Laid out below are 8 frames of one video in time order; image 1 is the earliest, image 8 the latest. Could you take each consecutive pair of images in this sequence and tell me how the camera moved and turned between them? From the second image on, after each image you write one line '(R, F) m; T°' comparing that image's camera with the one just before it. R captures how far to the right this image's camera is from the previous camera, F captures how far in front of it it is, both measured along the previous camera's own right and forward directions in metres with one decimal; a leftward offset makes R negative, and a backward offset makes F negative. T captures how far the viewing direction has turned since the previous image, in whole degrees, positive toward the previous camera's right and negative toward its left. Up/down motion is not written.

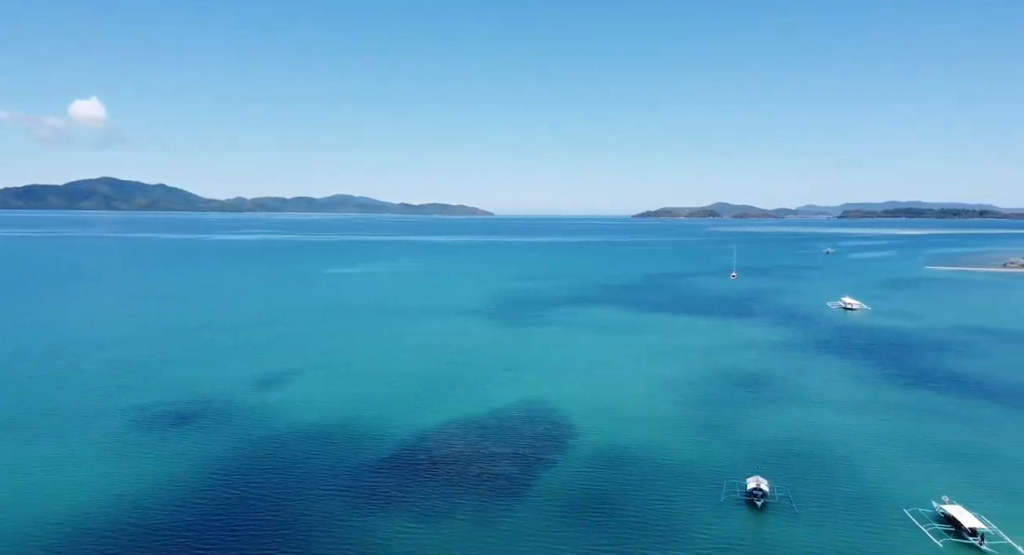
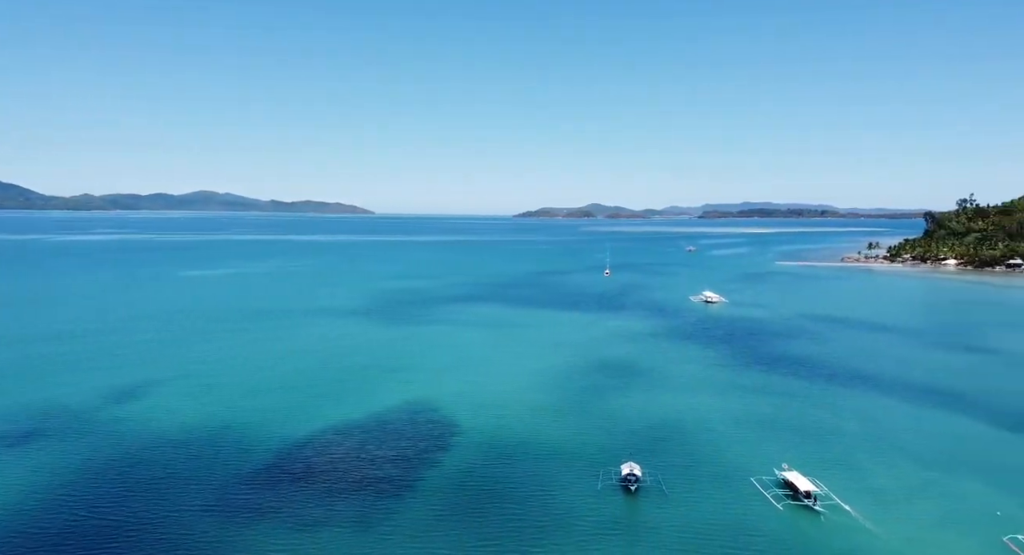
(+8.3, -3.2) m; +1°
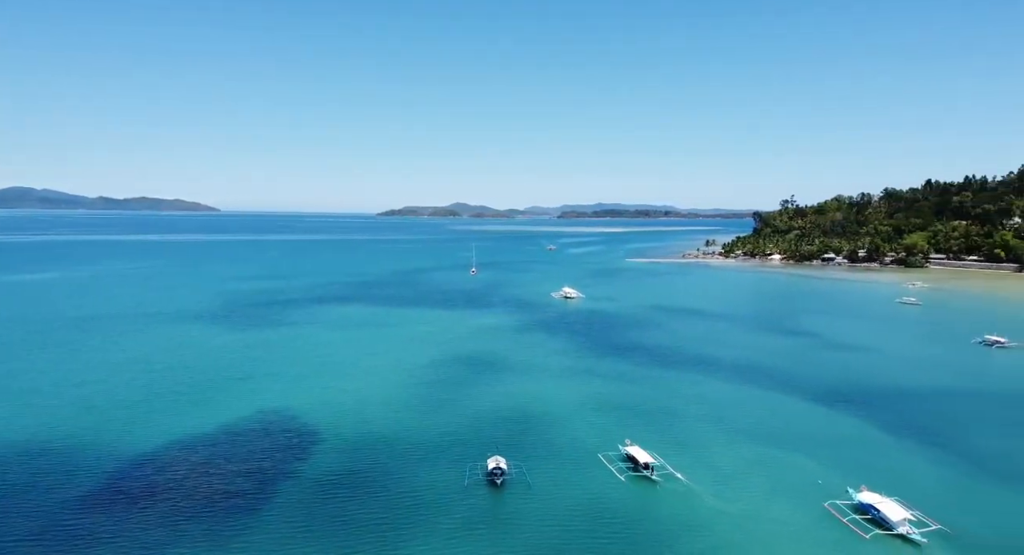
(+3.7, -0.9) m; +8°
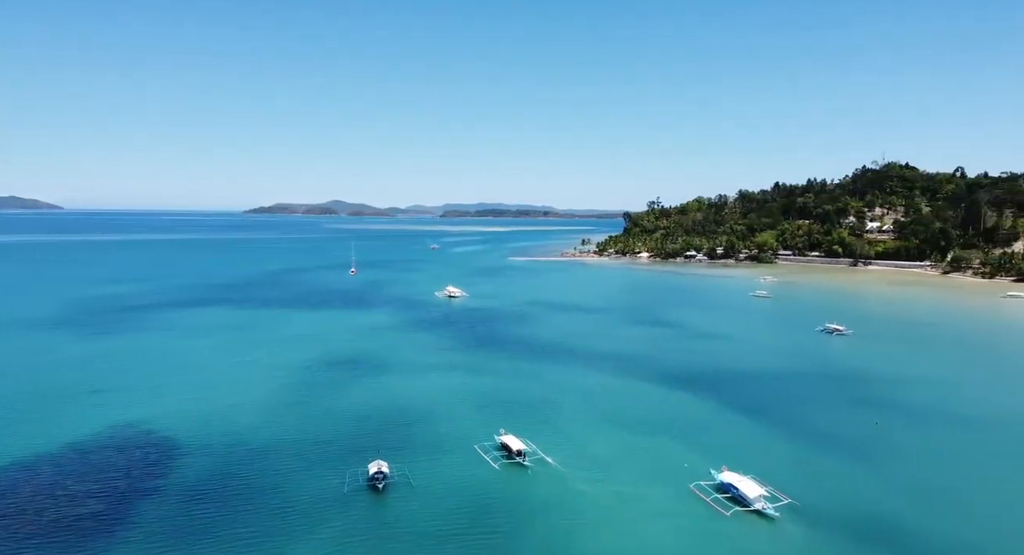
(+1.4, -0.4) m; +9°
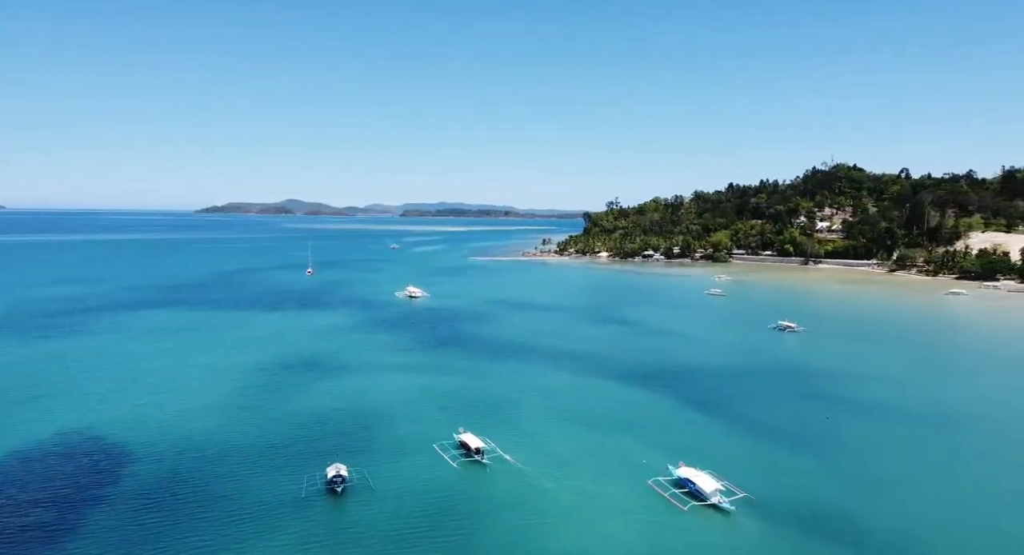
(+1.0, +8.4) m; -36°
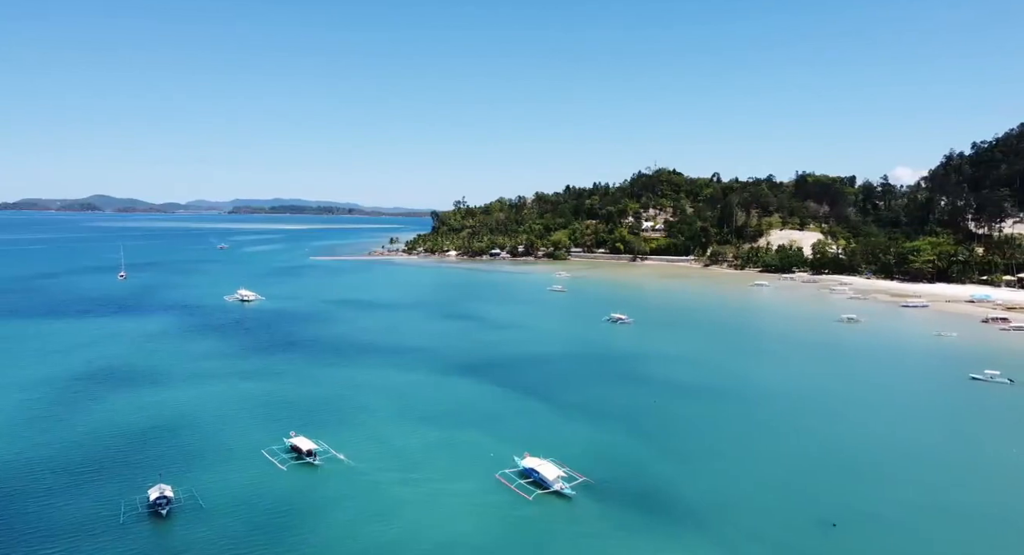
(+0.7, 0.0) m; +12°
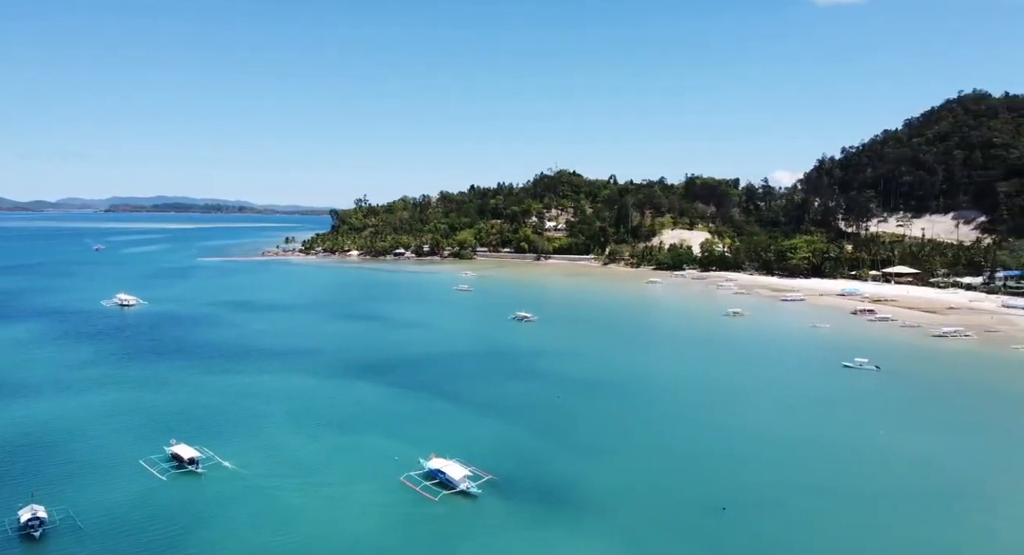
(+0.4, -0.1) m; +7°
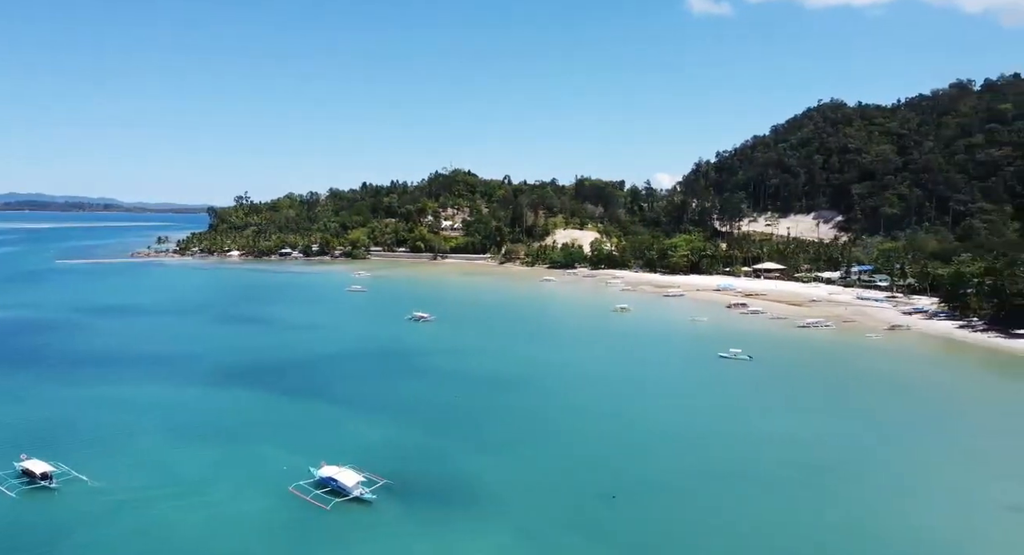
(+0.1, 0.0) m; +9°
